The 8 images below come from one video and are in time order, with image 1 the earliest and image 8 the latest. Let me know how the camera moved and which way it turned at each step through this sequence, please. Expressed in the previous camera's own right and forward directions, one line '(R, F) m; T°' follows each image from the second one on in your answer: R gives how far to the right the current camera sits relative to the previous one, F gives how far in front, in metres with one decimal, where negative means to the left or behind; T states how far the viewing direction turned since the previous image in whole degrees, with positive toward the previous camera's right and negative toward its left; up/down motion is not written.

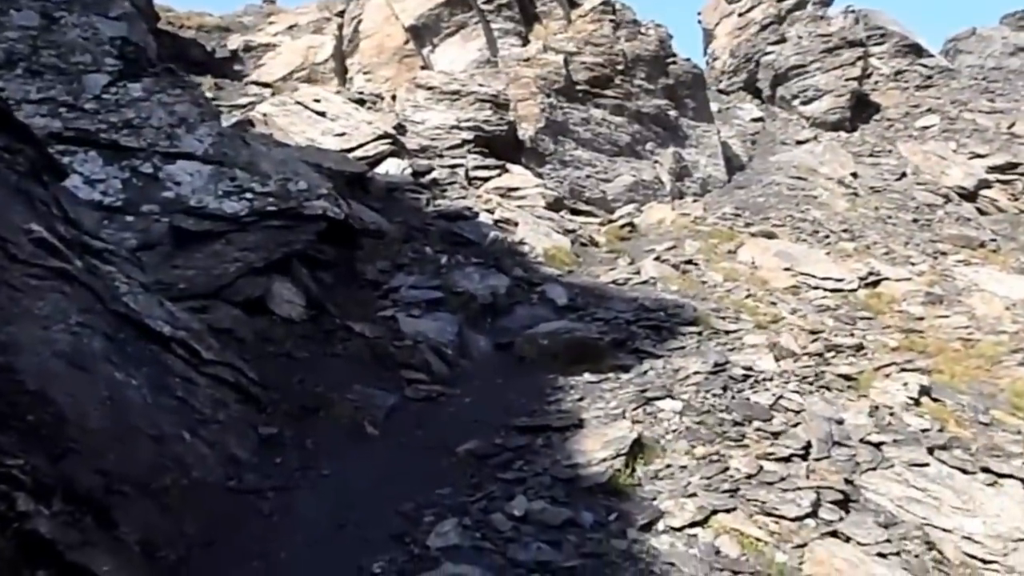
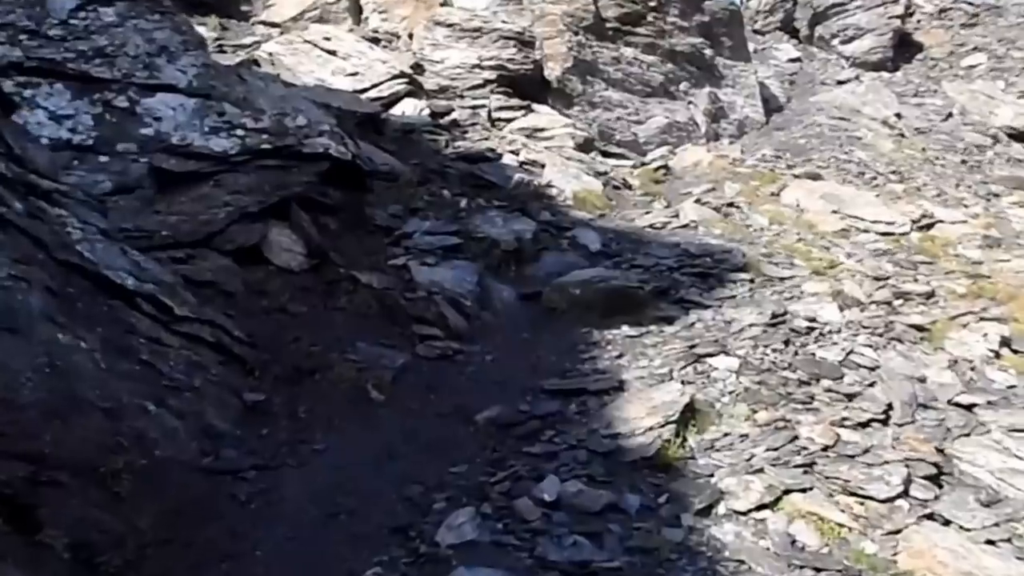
(0.0, +1.2) m; -2°
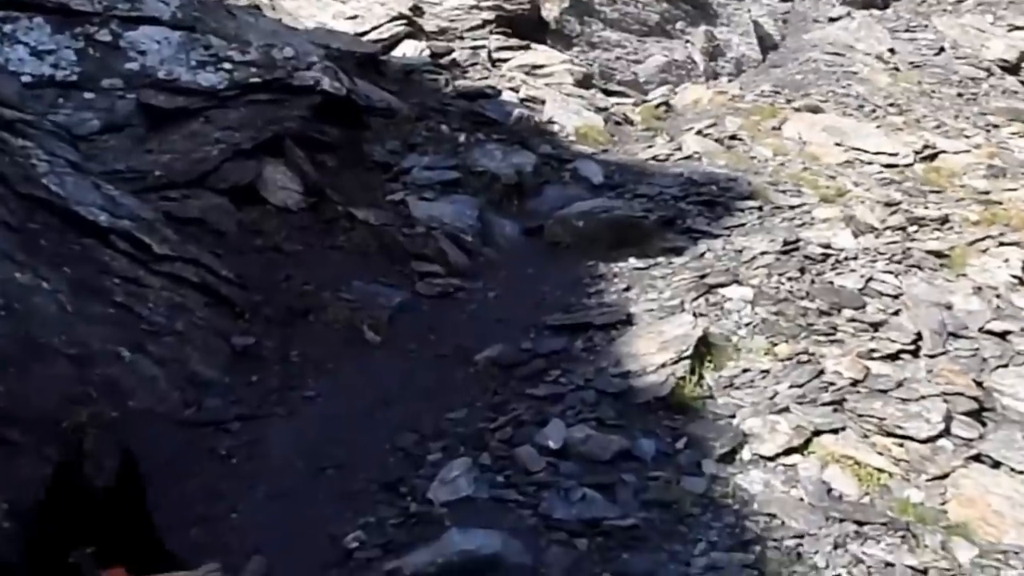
(-0.1, +0.5) m; 0°
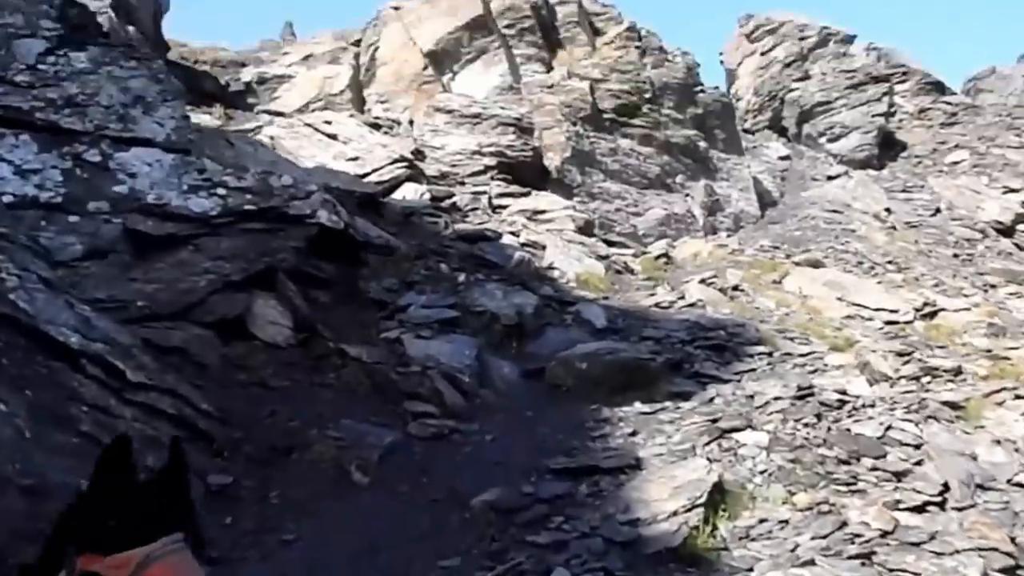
(-0.1, +0.3) m; 0°
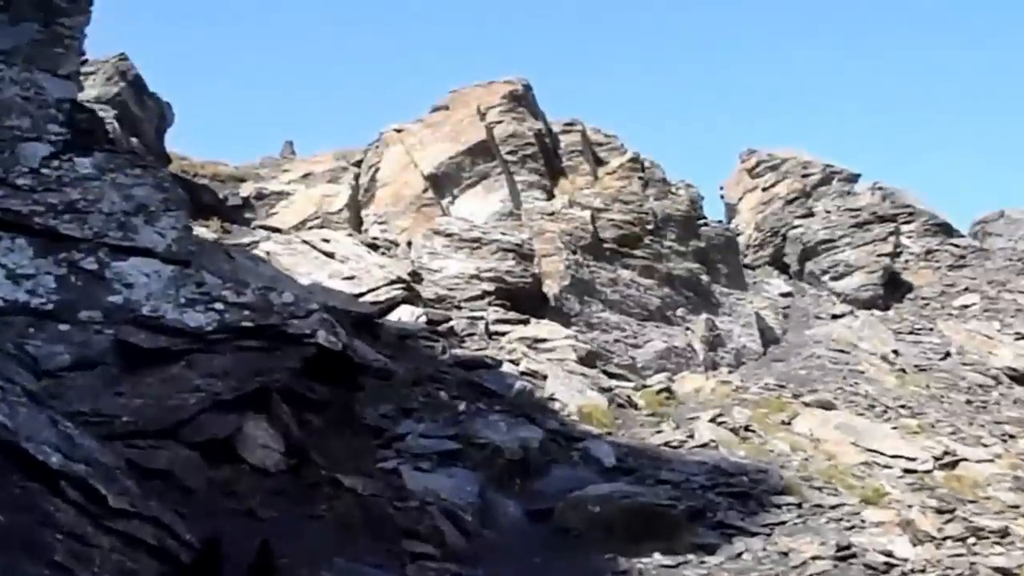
(-0.2, +0.6) m; 0°
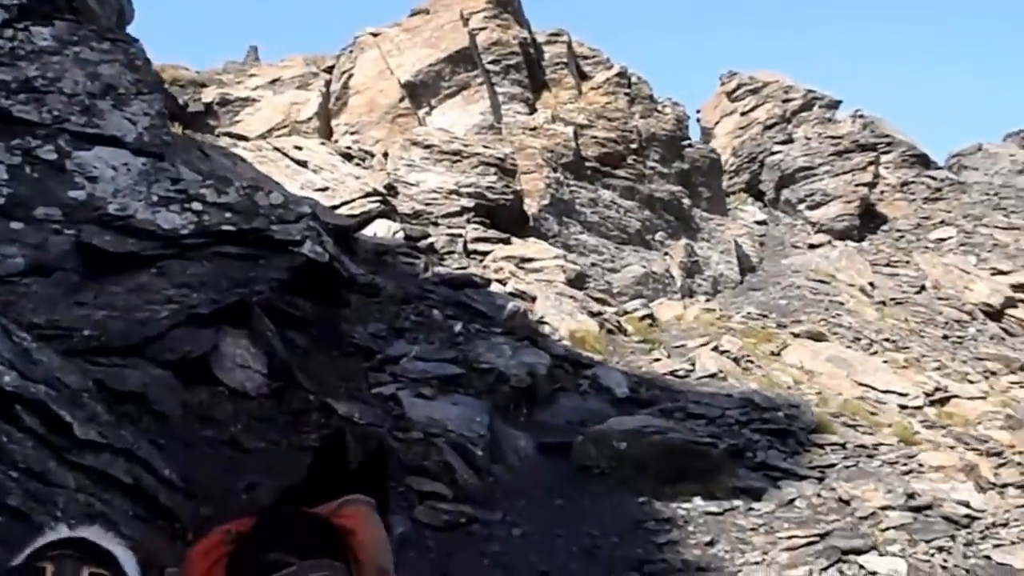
(-0.5, +1.1) m; +3°
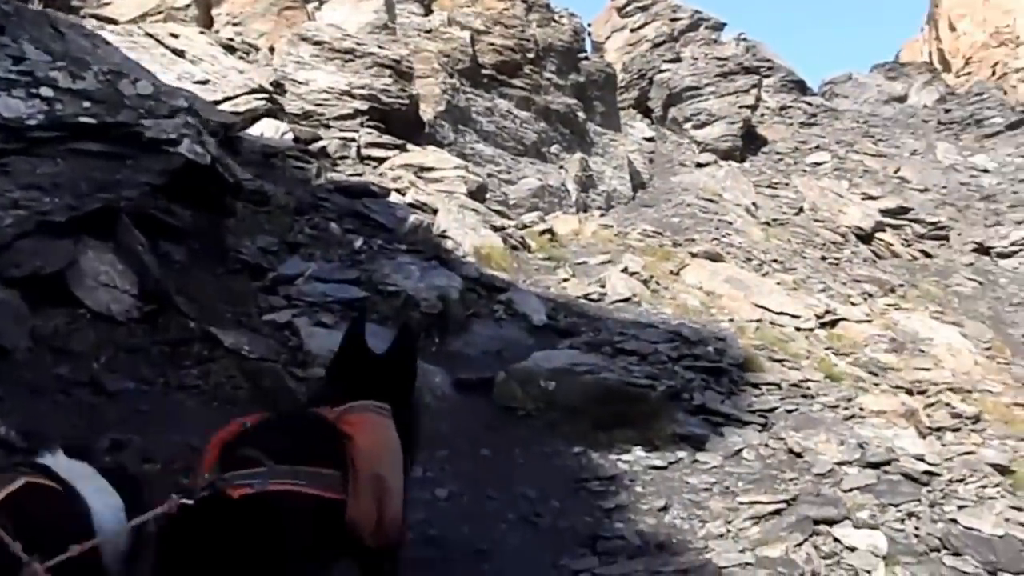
(-0.3, +0.9) m; +7°
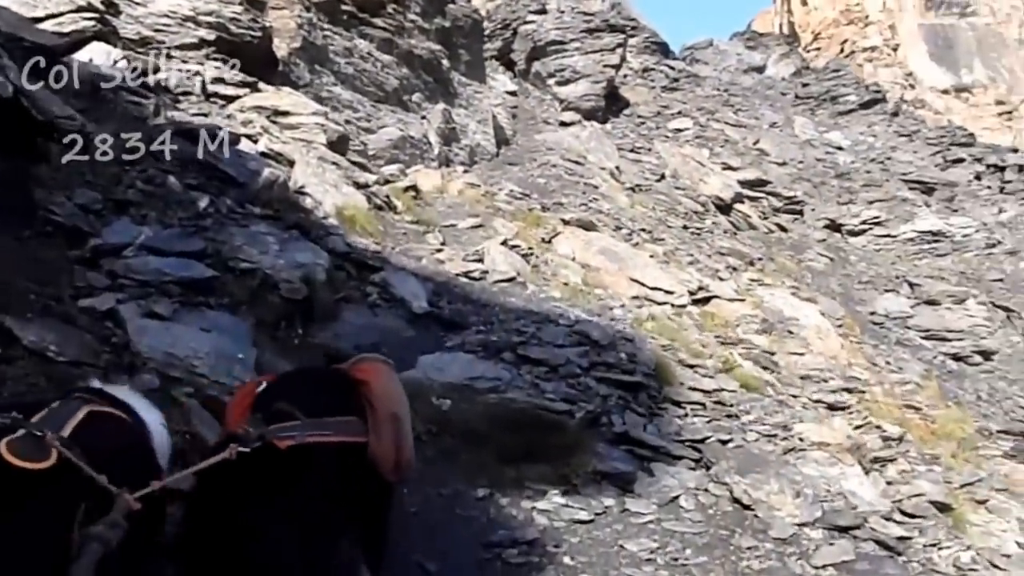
(-0.3, +1.3) m; +9°
